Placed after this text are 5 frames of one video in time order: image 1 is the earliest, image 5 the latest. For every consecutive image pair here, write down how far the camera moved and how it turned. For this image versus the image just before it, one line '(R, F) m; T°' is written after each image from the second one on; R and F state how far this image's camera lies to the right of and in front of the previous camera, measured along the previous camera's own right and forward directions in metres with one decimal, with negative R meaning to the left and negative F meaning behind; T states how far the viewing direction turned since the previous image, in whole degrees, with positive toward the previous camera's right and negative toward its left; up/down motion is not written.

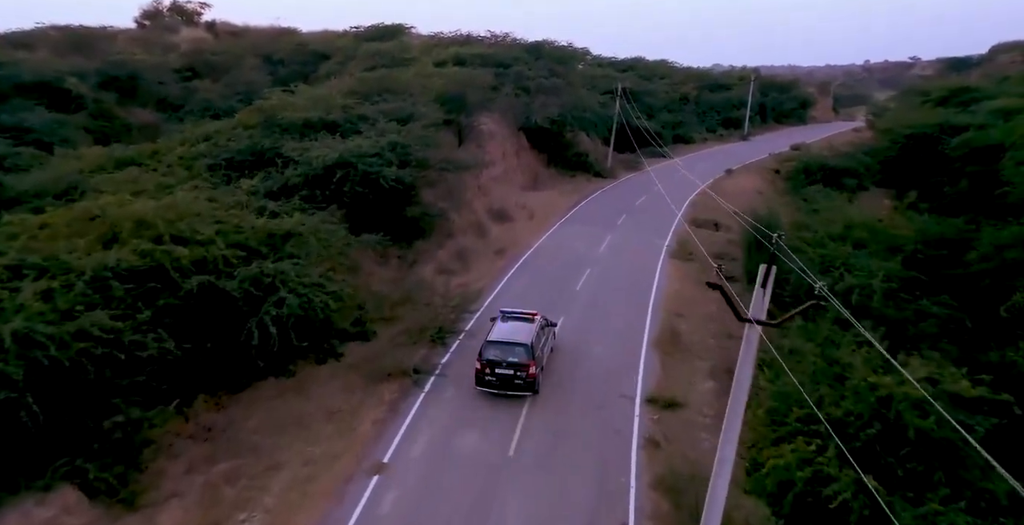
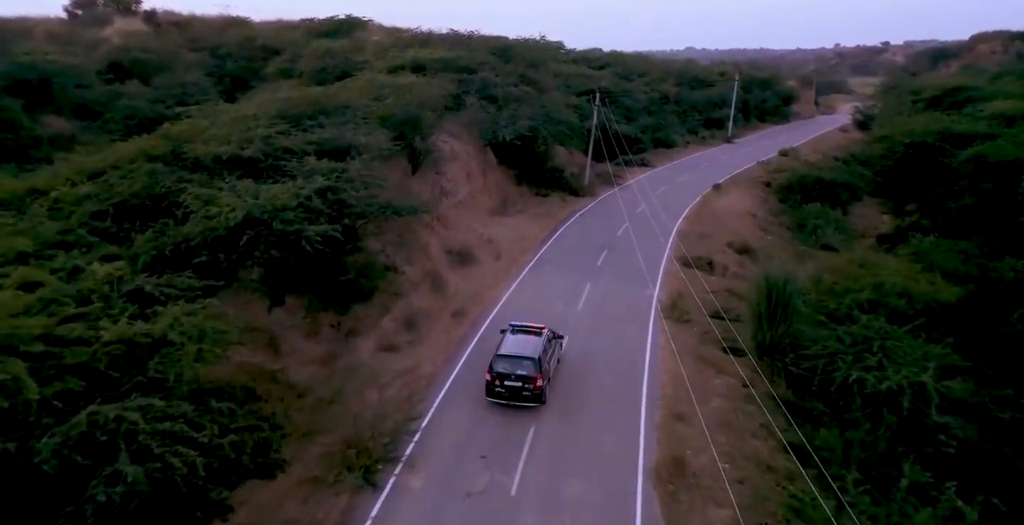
(+0.5, +4.8) m; +2°
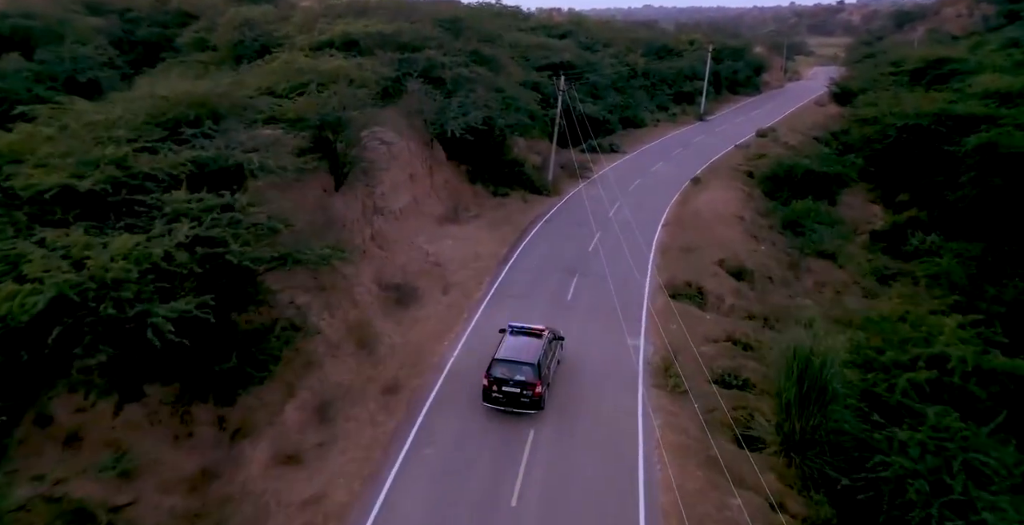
(+0.4, +5.6) m; +3°
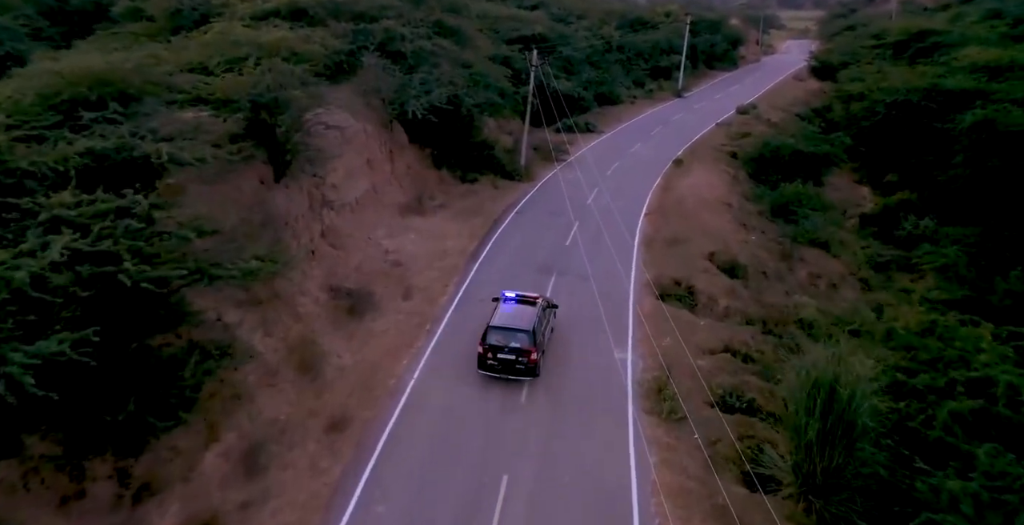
(+0.1, +2.8) m; +2°
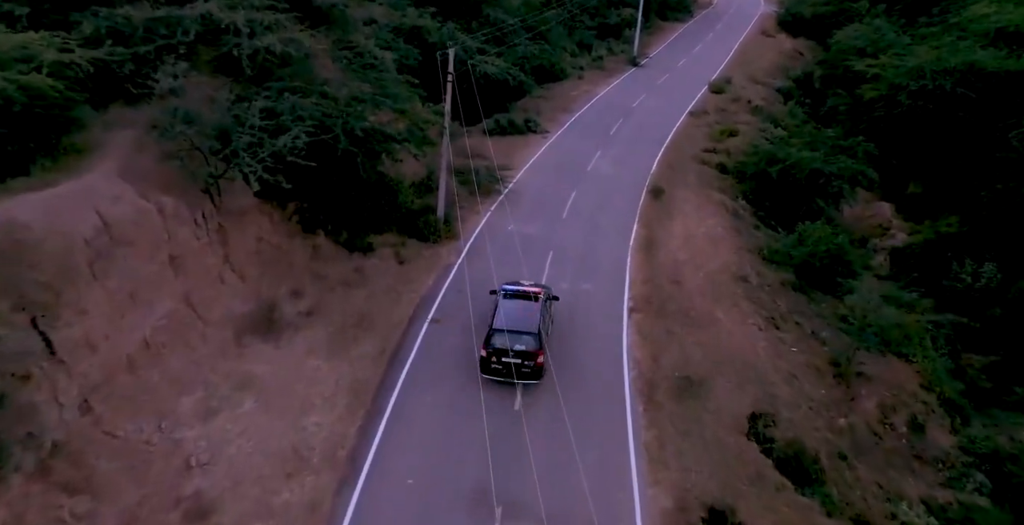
(+0.7, +11.0) m; +6°
